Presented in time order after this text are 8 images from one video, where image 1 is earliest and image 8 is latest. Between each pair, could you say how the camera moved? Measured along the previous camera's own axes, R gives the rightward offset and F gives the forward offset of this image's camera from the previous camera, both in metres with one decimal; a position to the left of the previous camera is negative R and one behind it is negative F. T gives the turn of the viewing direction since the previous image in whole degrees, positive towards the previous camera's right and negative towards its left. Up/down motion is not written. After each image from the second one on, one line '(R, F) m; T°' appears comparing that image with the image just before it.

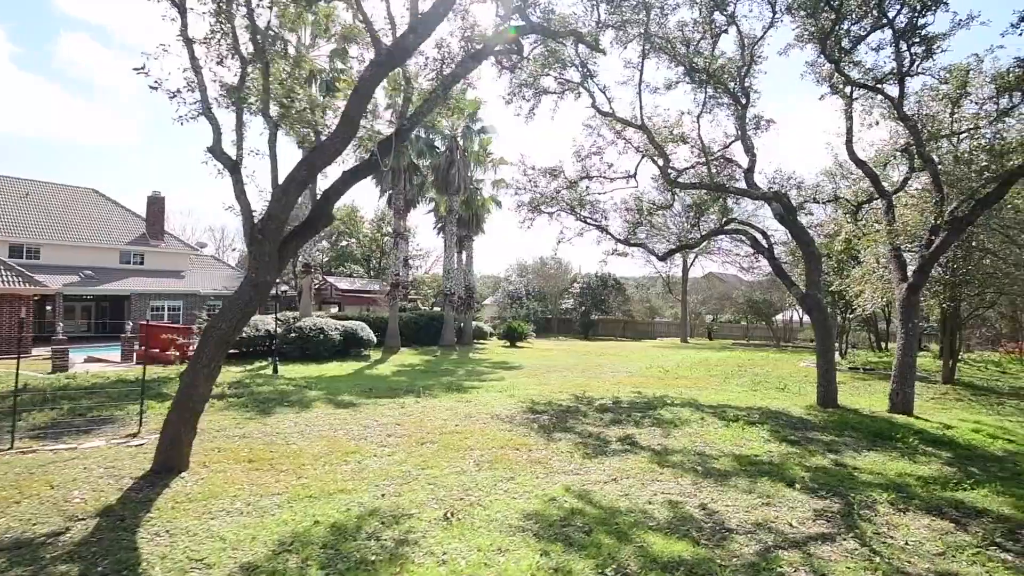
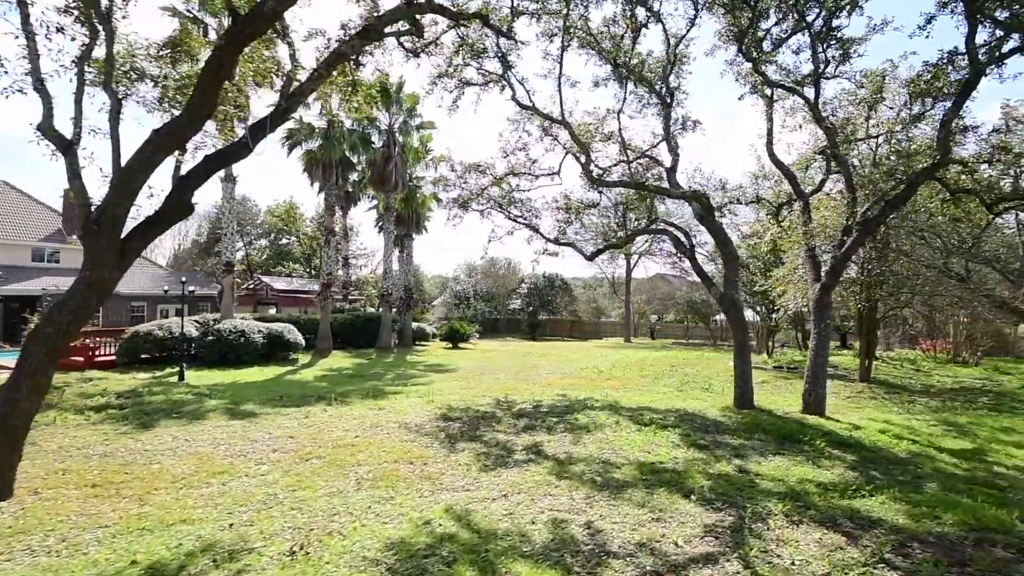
(+0.6, +0.5) m; +5°
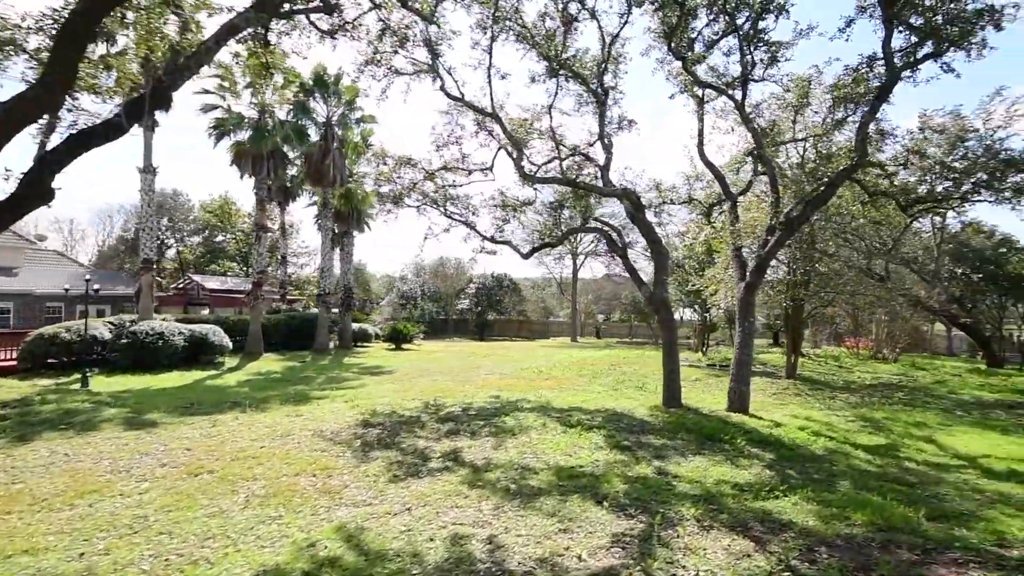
(+0.4, +0.3) m; +5°
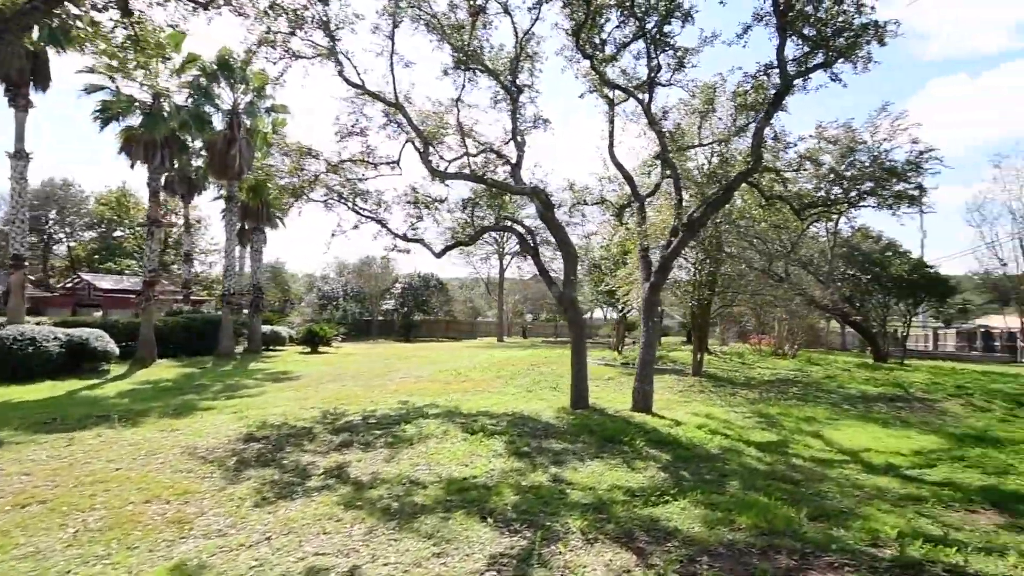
(+0.4, +0.3) m; +7°
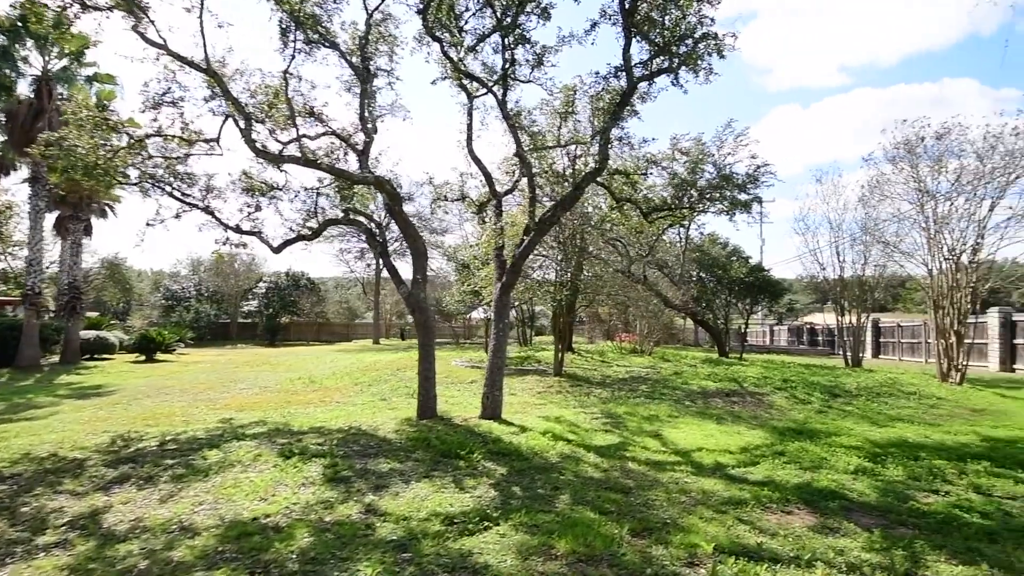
(+0.6, +0.6) m; +12°
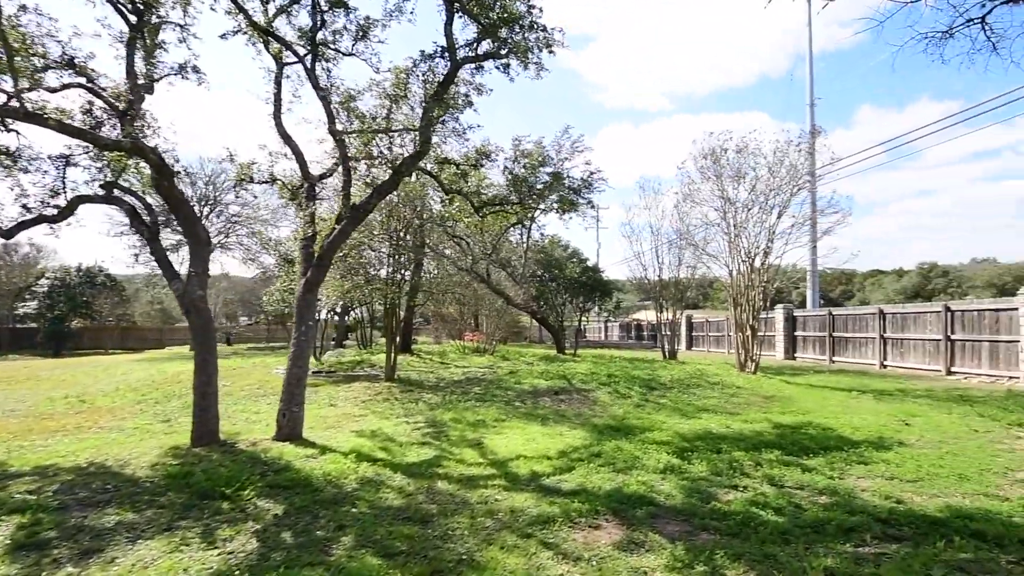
(+0.5, +0.7) m; +16°
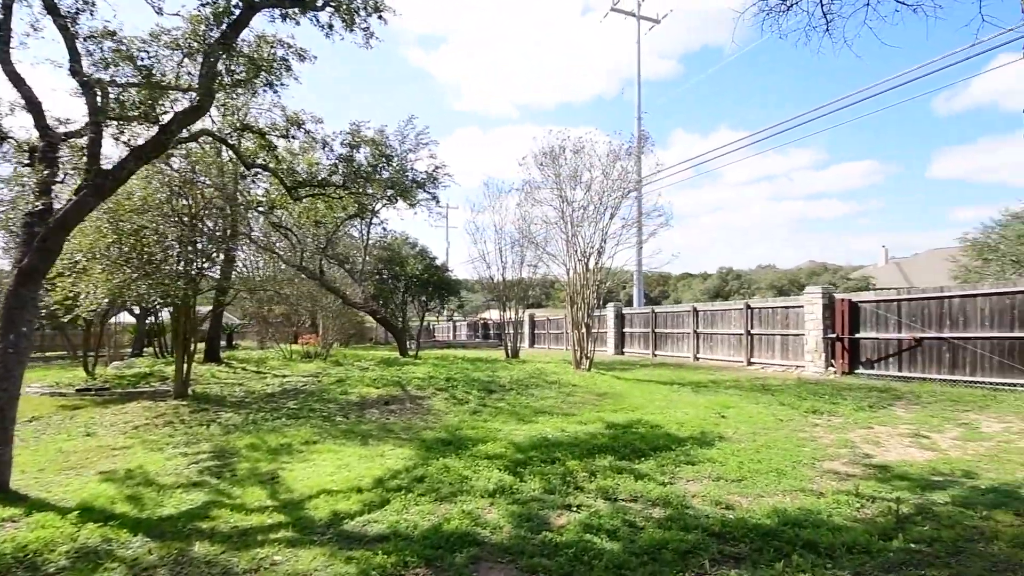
(+0.3, +0.8) m; +16°
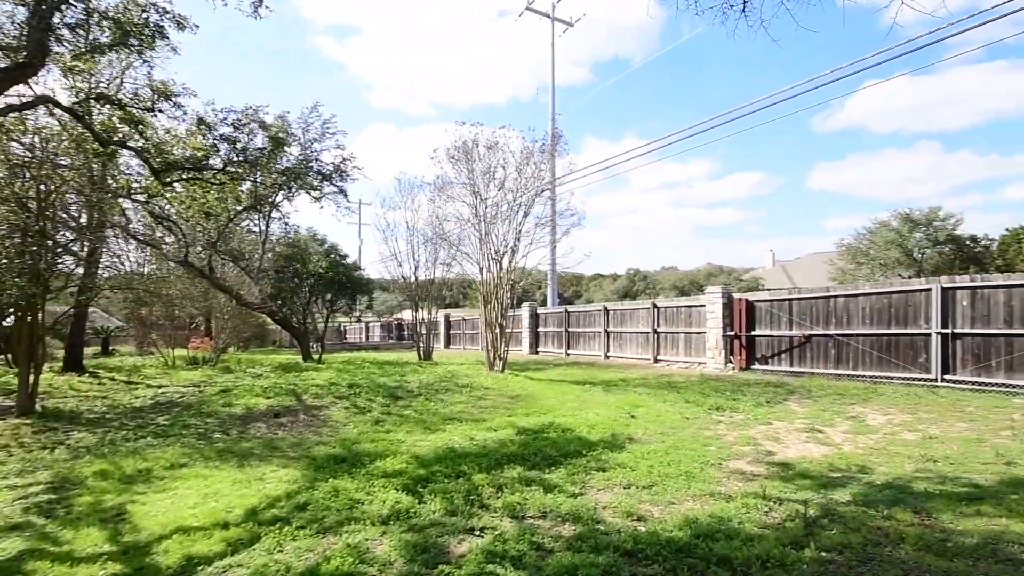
(+0.1, +0.4) m; +9°
